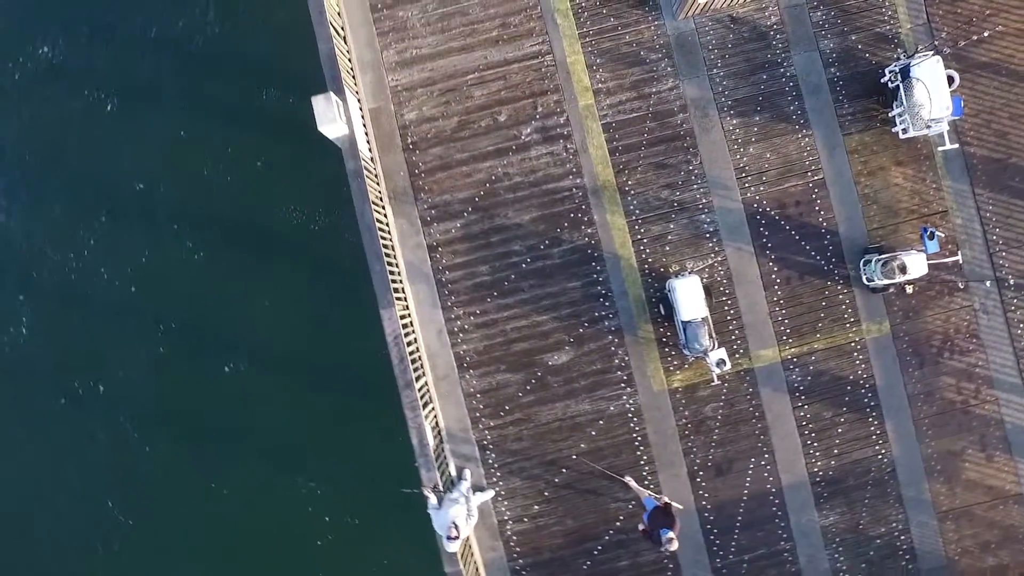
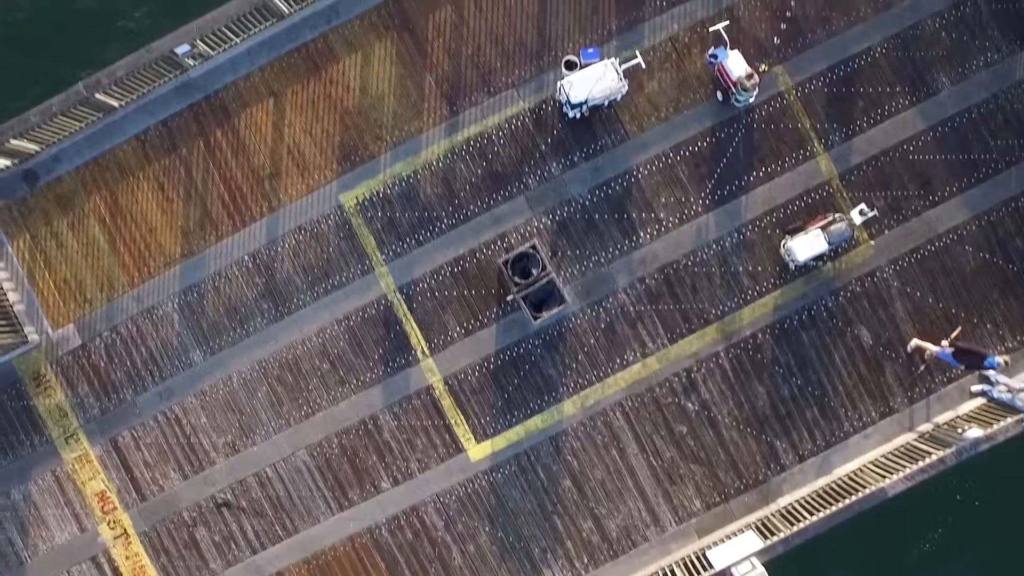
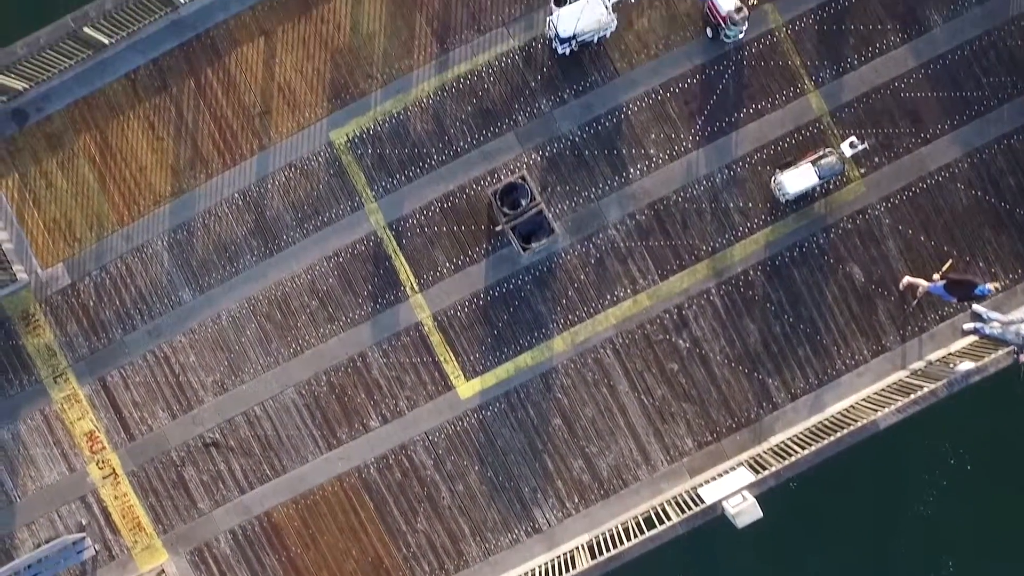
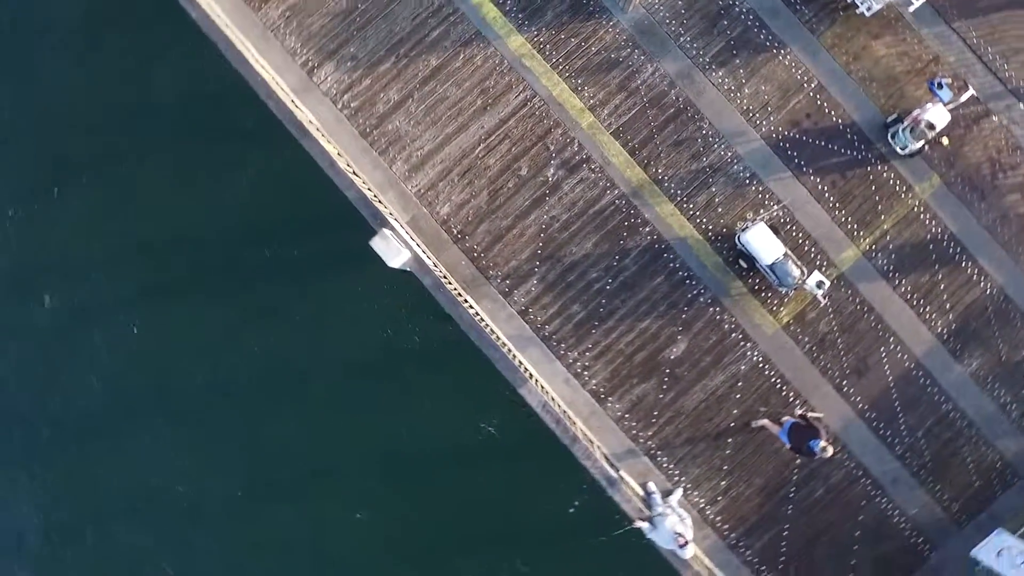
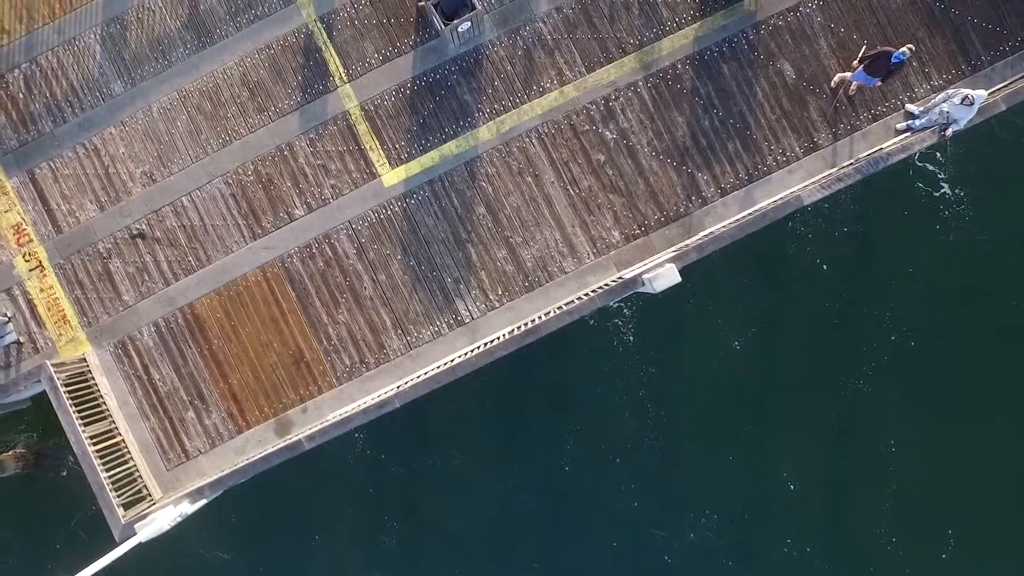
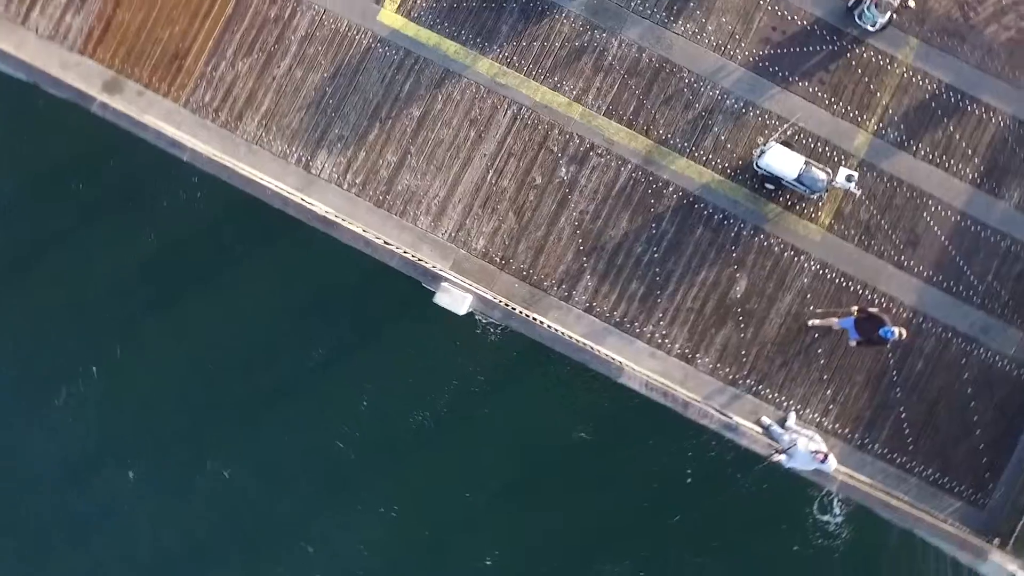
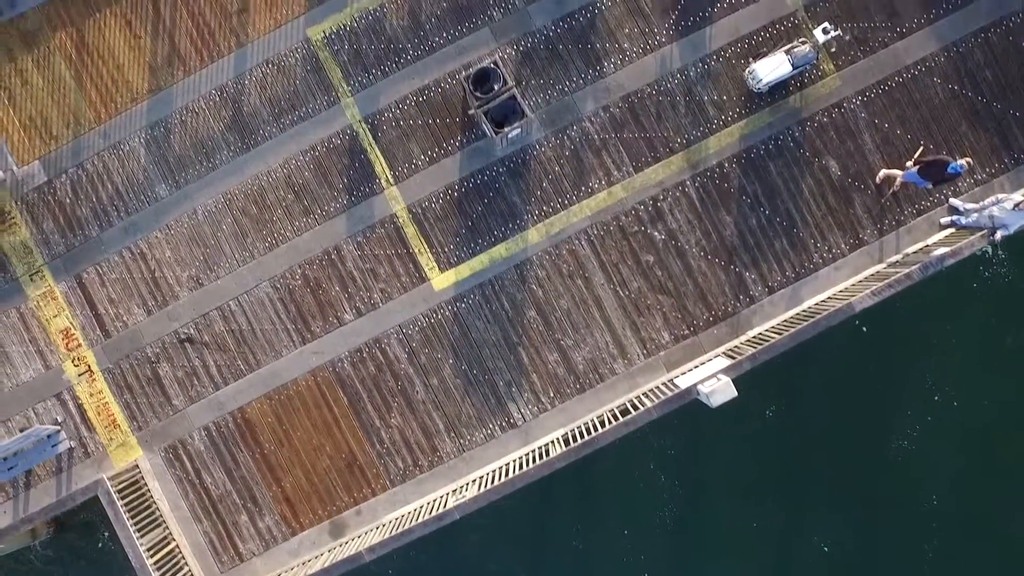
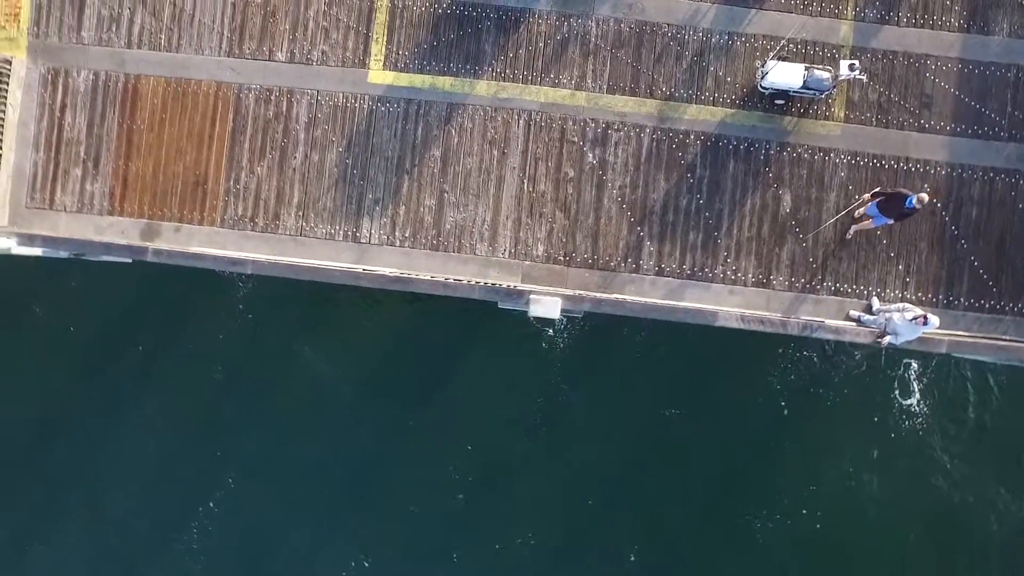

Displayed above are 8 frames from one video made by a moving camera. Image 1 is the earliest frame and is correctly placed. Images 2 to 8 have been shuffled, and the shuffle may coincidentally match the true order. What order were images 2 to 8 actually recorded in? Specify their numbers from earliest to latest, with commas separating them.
4, 6, 8, 5, 7, 3, 2
